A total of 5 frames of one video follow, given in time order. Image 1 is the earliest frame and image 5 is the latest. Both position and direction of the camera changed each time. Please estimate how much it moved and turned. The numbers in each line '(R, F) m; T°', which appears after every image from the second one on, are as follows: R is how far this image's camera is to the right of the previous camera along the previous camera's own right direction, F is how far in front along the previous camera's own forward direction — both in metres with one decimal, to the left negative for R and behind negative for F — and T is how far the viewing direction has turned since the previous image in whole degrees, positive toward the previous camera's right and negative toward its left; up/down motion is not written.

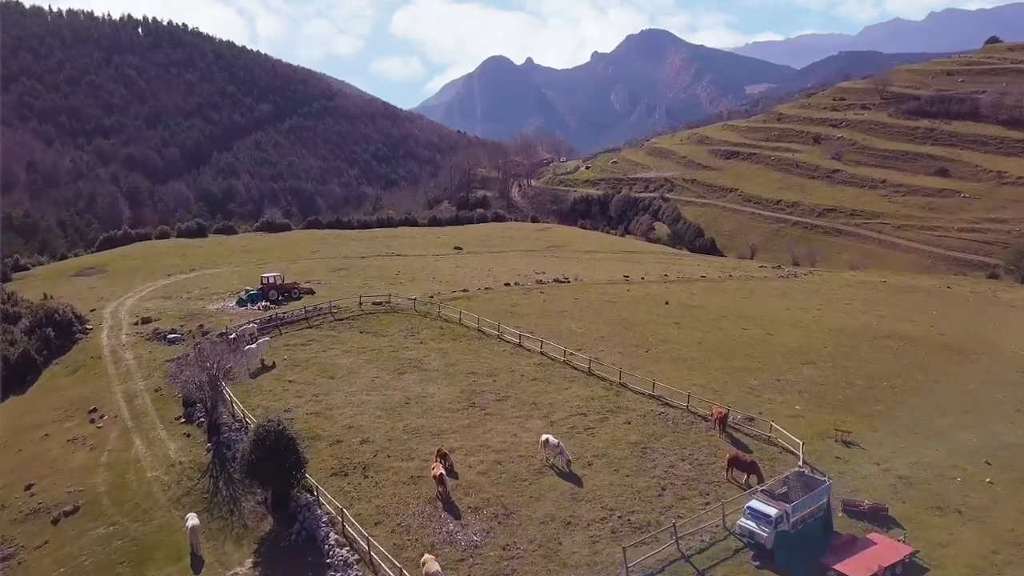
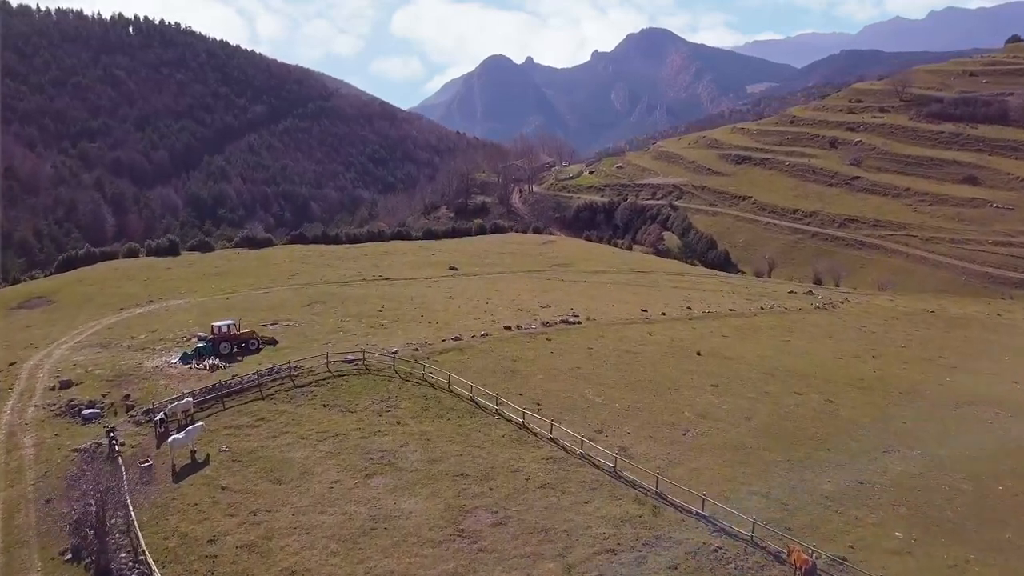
(0.0, +5.8) m; 0°
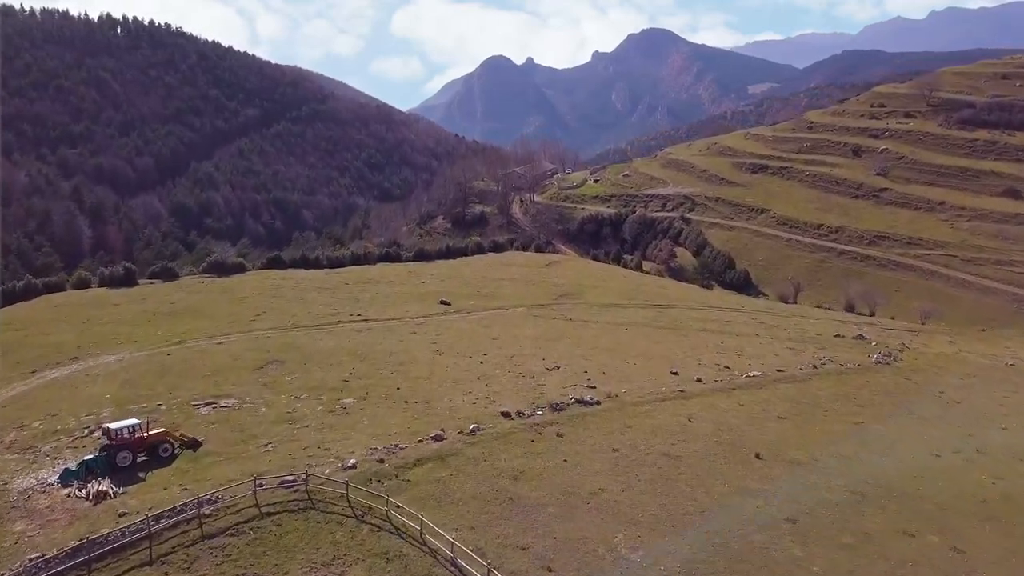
(0.0, +7.3) m; 0°
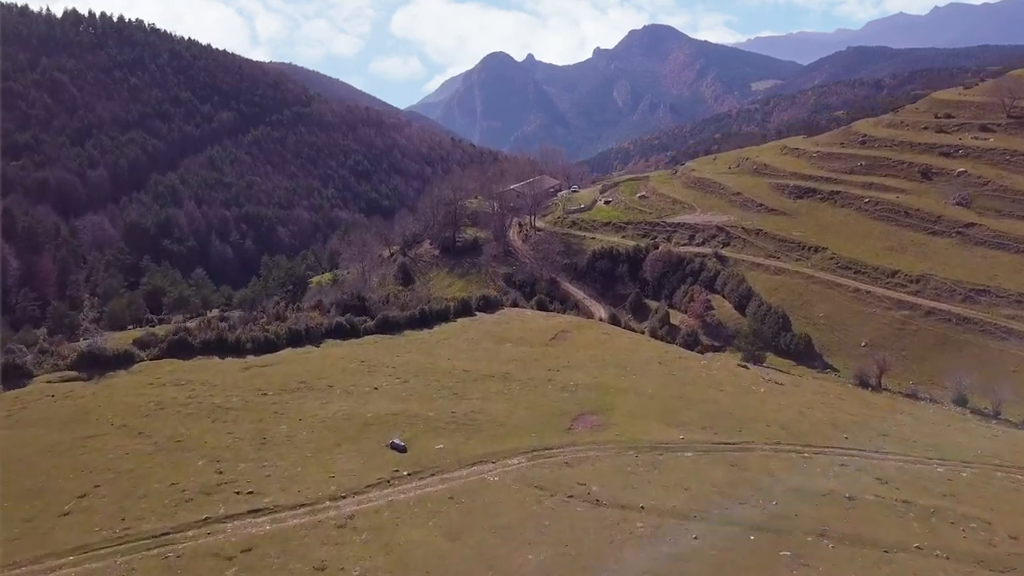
(+0.3, +18.0) m; 0°
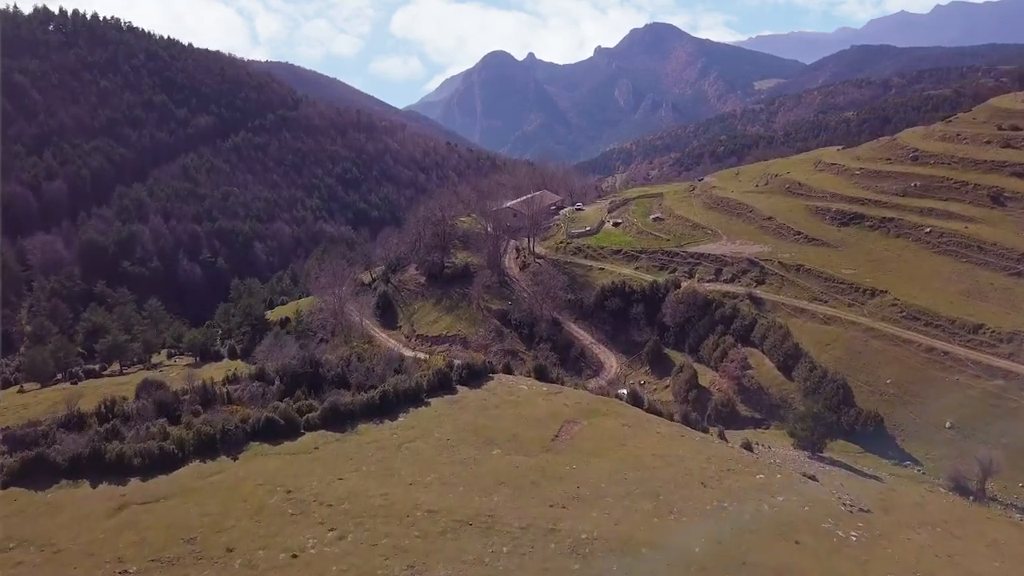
(+0.4, +13.5) m; 0°
